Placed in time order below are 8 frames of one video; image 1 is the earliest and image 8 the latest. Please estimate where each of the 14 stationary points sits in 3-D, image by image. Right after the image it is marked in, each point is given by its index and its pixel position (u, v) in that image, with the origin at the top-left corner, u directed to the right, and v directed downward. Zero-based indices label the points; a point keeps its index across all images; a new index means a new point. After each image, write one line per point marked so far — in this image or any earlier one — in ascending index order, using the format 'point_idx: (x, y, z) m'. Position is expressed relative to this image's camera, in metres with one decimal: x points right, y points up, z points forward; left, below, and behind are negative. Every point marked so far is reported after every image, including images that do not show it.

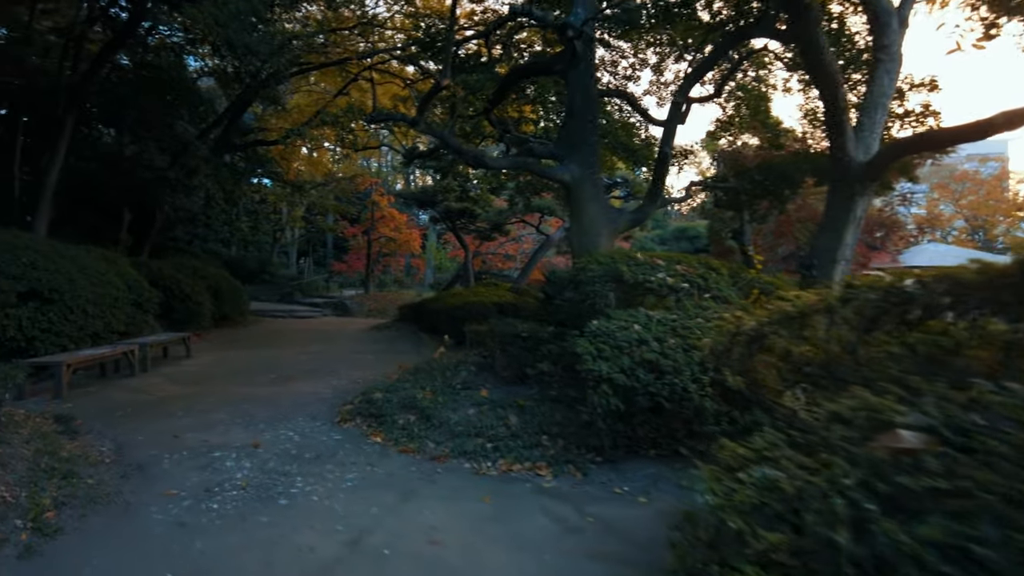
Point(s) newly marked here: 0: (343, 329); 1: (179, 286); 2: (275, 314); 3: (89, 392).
0: (-4.2, -1.0, +16.0) m
1: (-6.3, 0.0, +12.4) m
2: (-6.8, -0.7, +18.6) m
3: (-4.2, -1.1, +6.5) m
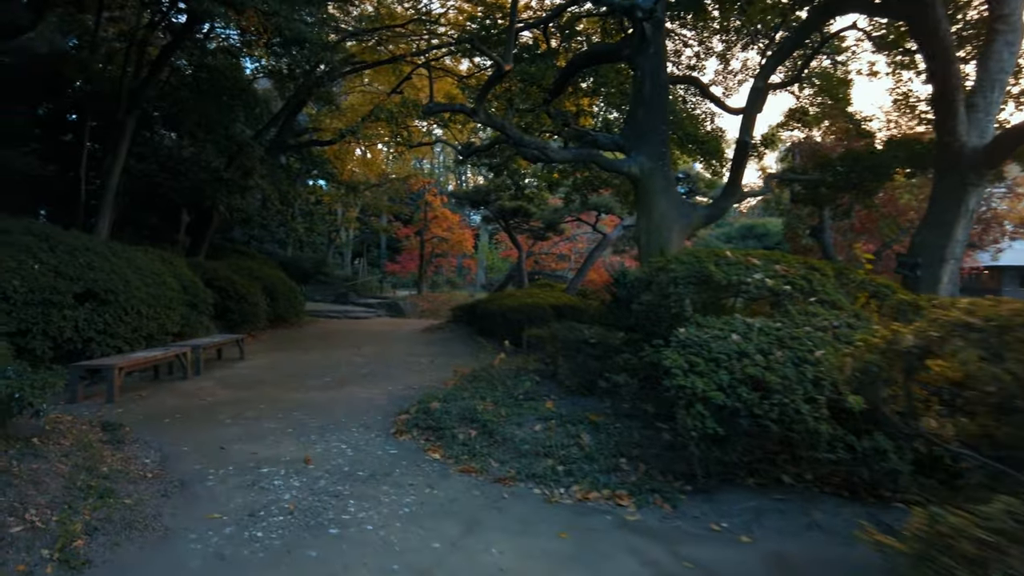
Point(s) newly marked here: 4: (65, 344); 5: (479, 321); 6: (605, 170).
0: (-2.8, -1.0, +15.8) m
1: (-5.2, 0.0, +12.4) m
2: (-5.2, -0.7, +18.6) m
3: (-3.6, -1.1, +6.3) m
4: (-4.7, -0.6, +6.9) m
5: (-0.7, -0.7, +13.7) m
6: (+1.0, +1.3, +7.1) m
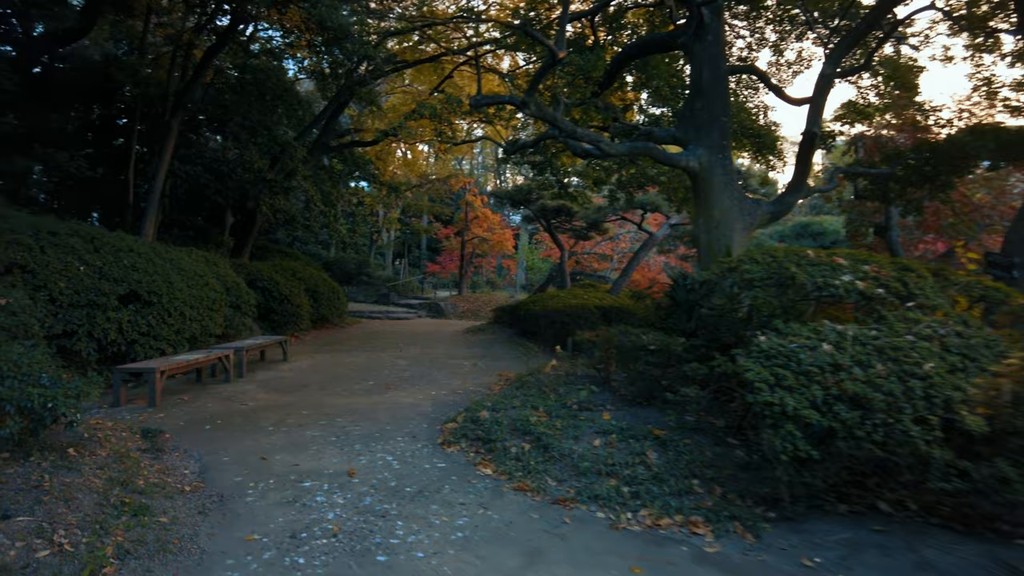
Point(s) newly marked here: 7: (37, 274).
0: (-1.8, -1.0, +15.6) m
1: (-4.4, 0.0, +12.4) m
2: (-4.0, -0.8, +18.6) m
3: (-3.1, -1.1, +6.2) m
4: (-4.2, -0.6, +6.9) m
5: (+0.2, -0.7, +13.4) m
6: (+1.5, +1.3, +6.7) m
7: (-4.6, +0.1, +6.3) m
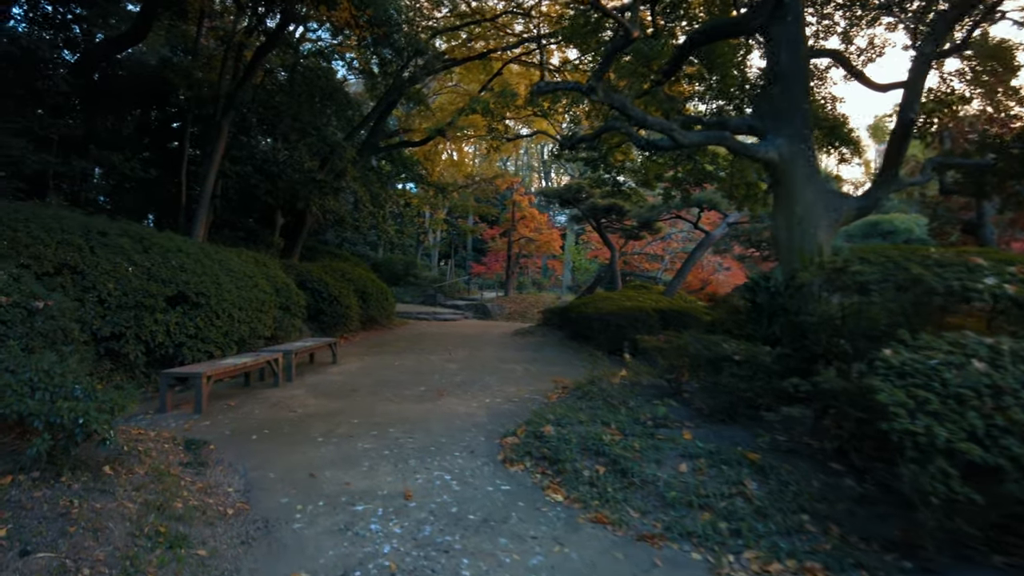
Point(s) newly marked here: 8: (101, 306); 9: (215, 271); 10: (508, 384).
0: (-0.6, -1.1, +15.3) m
1: (-3.4, 0.0, +12.2) m
2: (-2.7, -0.8, +18.4) m
3: (-2.6, -1.1, +6.0) m
4: (-3.6, -0.6, +6.7) m
5: (+1.2, -0.7, +12.9) m
6: (+2.1, +1.2, +6.2) m
7: (-4.0, +0.1, +6.2) m
8: (-3.9, -0.2, +6.2) m
9: (-3.5, +0.2, +7.8) m
10: (0.0, -1.2, +7.8) m
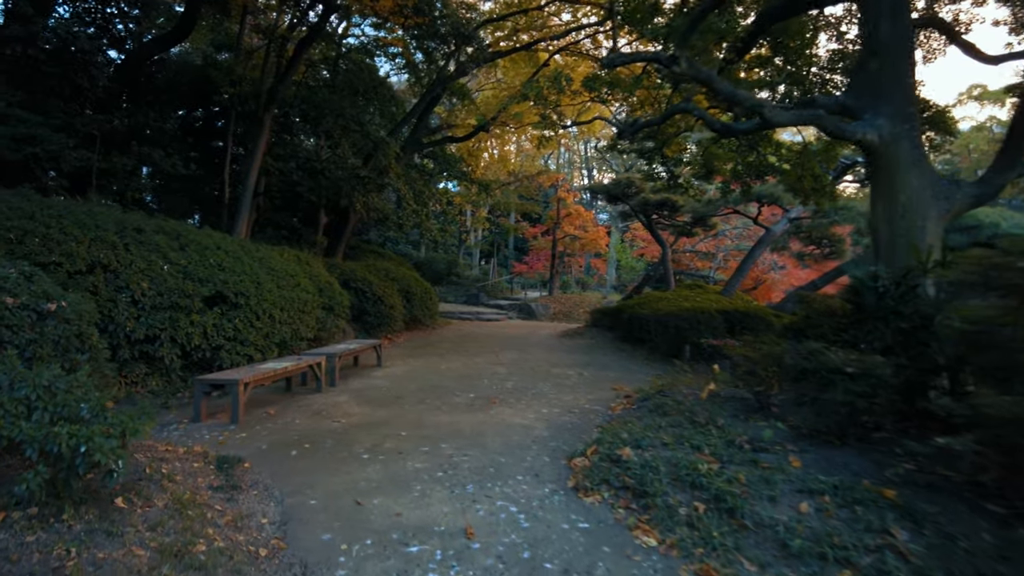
0: (+0.5, -1.0, +14.7) m
1: (-2.5, 0.0, +11.8) m
2: (-1.4, -0.8, +17.9) m
3: (-2.1, -1.1, +5.5) m
4: (-3.1, -0.6, +6.3) m
5: (+2.2, -0.7, +12.2) m
6: (+2.6, +1.2, +5.4) m
7: (-3.5, +0.1, +5.8) m
8: (-3.4, -0.2, +5.8) m
9: (-2.9, +0.2, +7.4) m
10: (+0.6, -1.1, +7.2) m
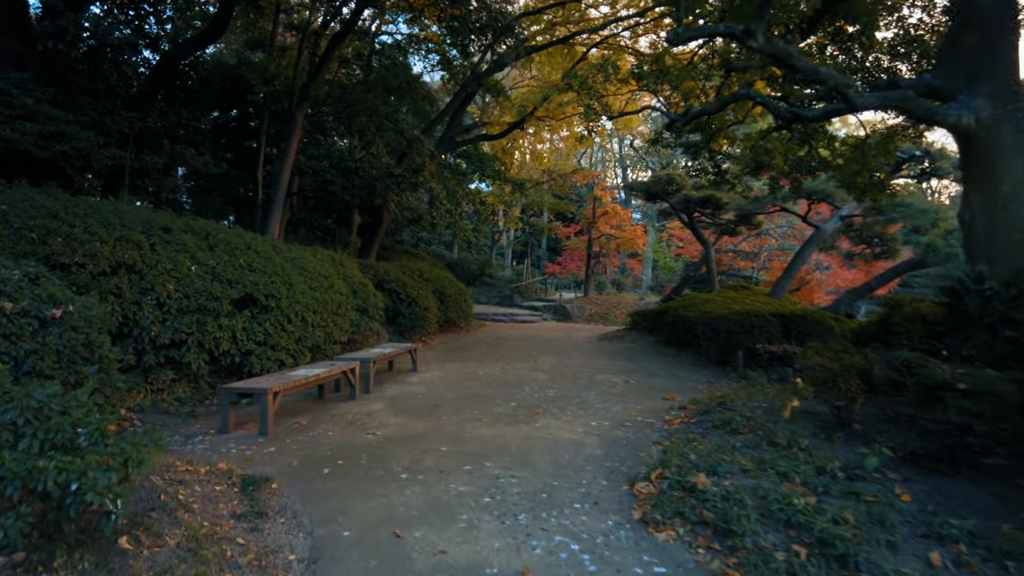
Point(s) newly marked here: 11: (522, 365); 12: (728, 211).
0: (+1.3, -1.1, +14.2) m
1: (-1.9, 0.0, +11.4) m
2: (-0.4, -0.8, +17.5) m
3: (-1.7, -1.1, +5.2) m
4: (-2.7, -0.6, +6.0) m
5: (+2.8, -0.8, +11.7) m
6: (+3.0, +1.2, +4.9) m
7: (-3.1, +0.1, +5.5) m
8: (-3.0, -0.2, +5.5) m
9: (-2.4, +0.2, +7.1) m
10: (+1.0, -1.2, +6.7) m
11: (+0.2, -1.1, +9.4) m
12: (+5.2, +1.8, +15.6) m
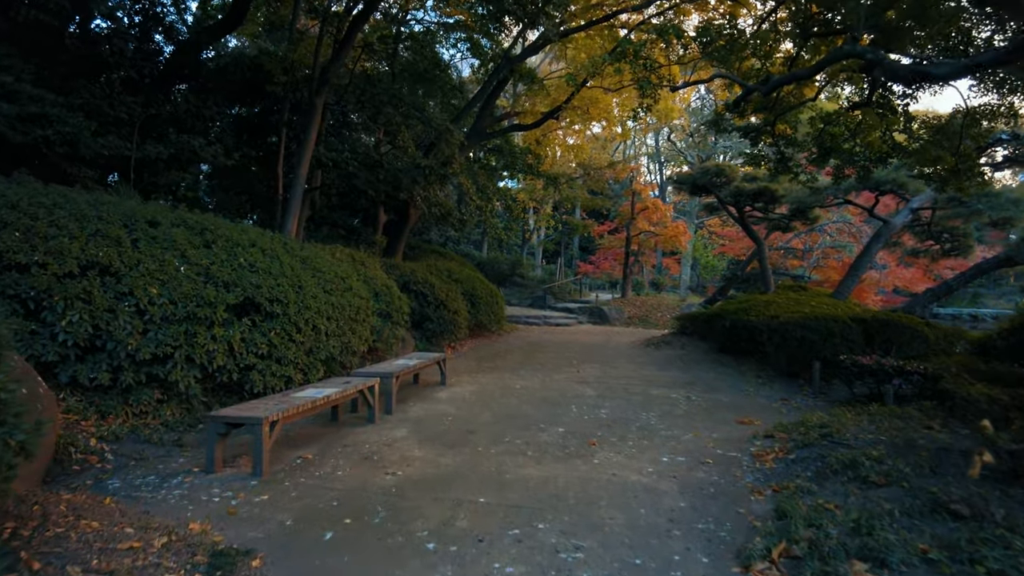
0: (+2.0, -1.1, +13.1) m
1: (-1.3, -0.1, +10.5) m
2: (+0.4, -0.8, +16.5) m
3: (-1.3, -1.1, +4.2) m
4: (-2.3, -0.7, +5.1) m
5: (+3.5, -0.8, +10.5) m
6: (+3.3, +1.2, +3.7) m
7: (-2.7, +0.1, +4.6) m
8: (-2.6, -0.2, +4.6) m
9: (-2.0, +0.2, +6.1) m
10: (+1.4, -1.2, +5.6) m
11: (+0.7, -1.1, +8.4) m
12: (+5.9, +1.8, +14.4) m
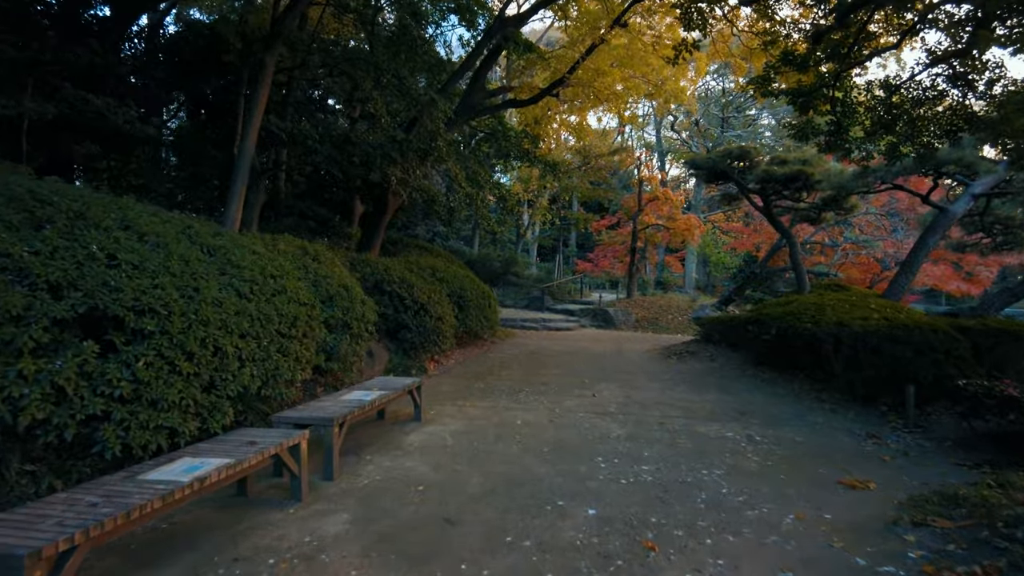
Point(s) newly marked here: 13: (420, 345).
0: (+1.9, -1.1, +11.2) m
1: (-1.3, -0.1, +8.5) m
2: (+0.3, -0.8, +14.5) m
3: (-1.3, -1.2, +2.2) m
4: (-2.3, -0.7, +3.1) m
5: (+3.4, -0.8, +8.6) m
6: (+3.4, +1.2, +1.8) m
7: (-2.7, +0.1, +2.6) m
8: (-2.6, -0.2, +2.6) m
9: (-2.0, +0.1, +4.2) m
10: (+1.5, -1.2, +3.7) m
11: (+0.7, -1.1, +6.4) m
12: (+5.8, +1.8, +12.5) m
13: (-1.2, -0.7, +8.5) m
